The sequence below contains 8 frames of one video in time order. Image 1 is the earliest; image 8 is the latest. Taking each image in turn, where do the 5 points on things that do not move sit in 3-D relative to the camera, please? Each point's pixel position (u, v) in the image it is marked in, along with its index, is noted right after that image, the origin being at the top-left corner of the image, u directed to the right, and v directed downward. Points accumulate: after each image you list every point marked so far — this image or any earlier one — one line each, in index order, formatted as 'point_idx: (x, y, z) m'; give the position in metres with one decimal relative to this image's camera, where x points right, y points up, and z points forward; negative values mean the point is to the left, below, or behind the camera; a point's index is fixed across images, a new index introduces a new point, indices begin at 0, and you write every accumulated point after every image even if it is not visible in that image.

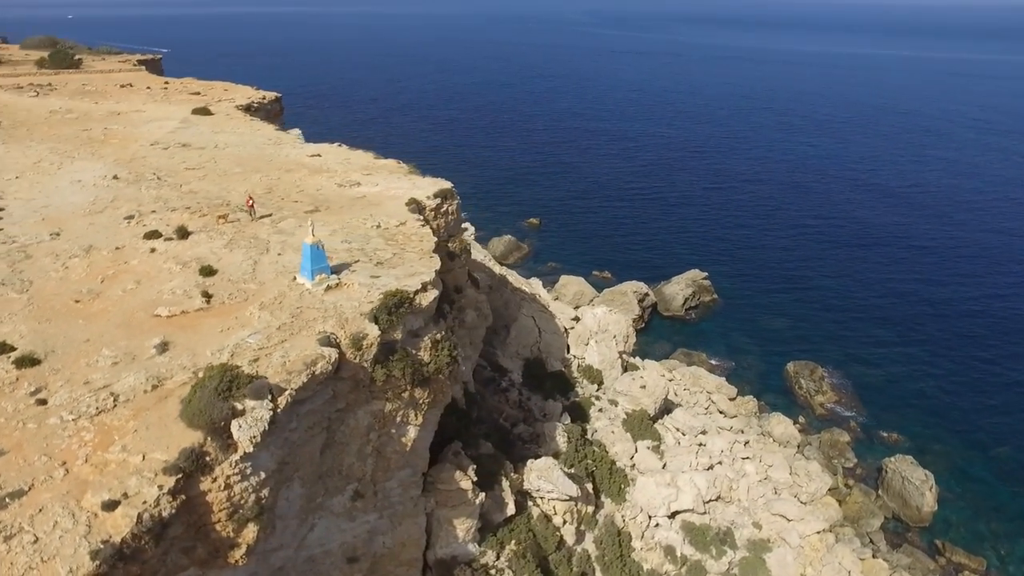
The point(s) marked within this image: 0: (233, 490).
0: (-4.8, -3.4, +12.8) m
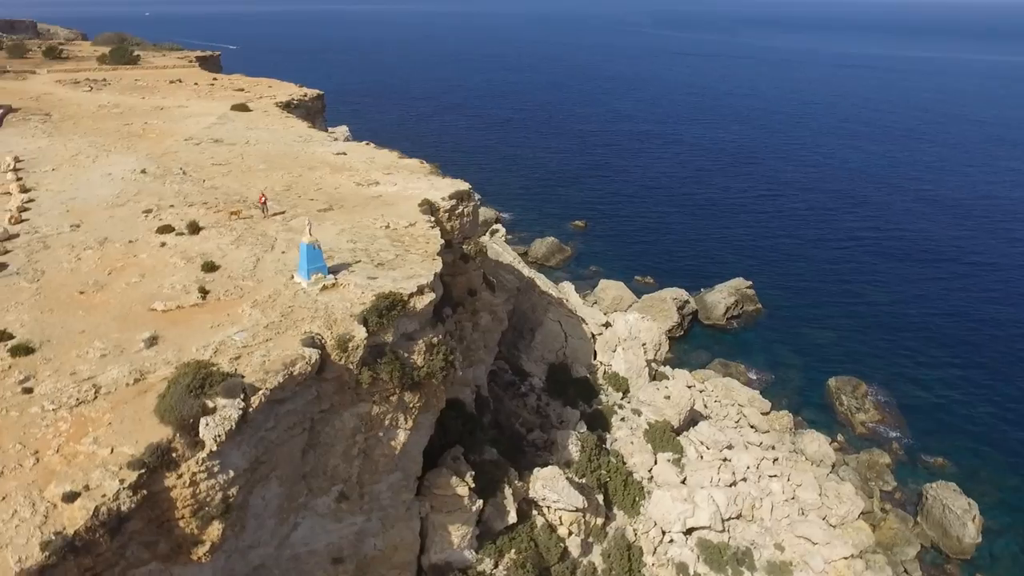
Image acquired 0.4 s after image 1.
0: (-5.4, -3.4, +12.9) m
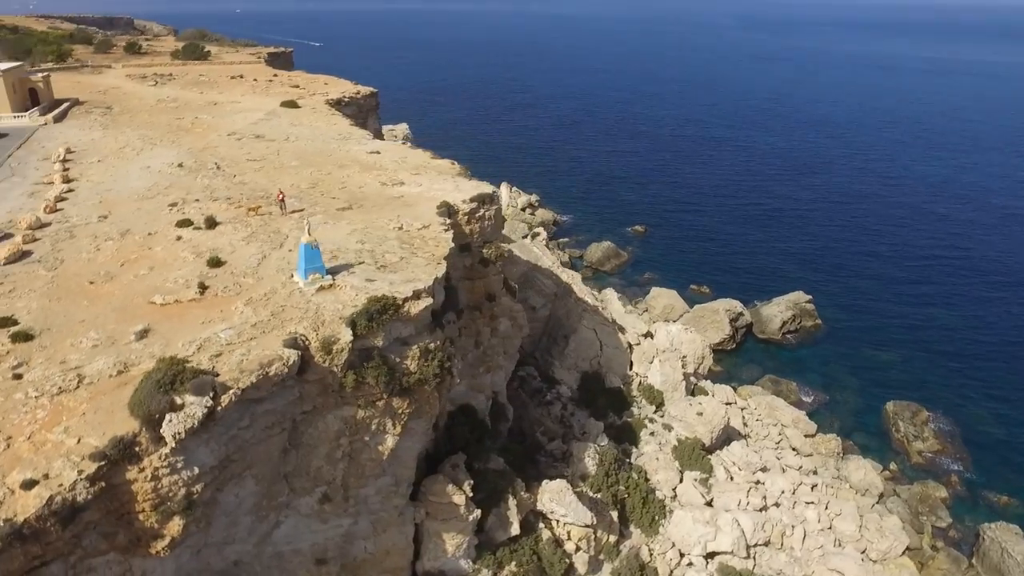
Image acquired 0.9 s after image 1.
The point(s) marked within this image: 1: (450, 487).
0: (-6.1, -3.4, +13.0) m
1: (-1.7, -5.3, +20.0) m
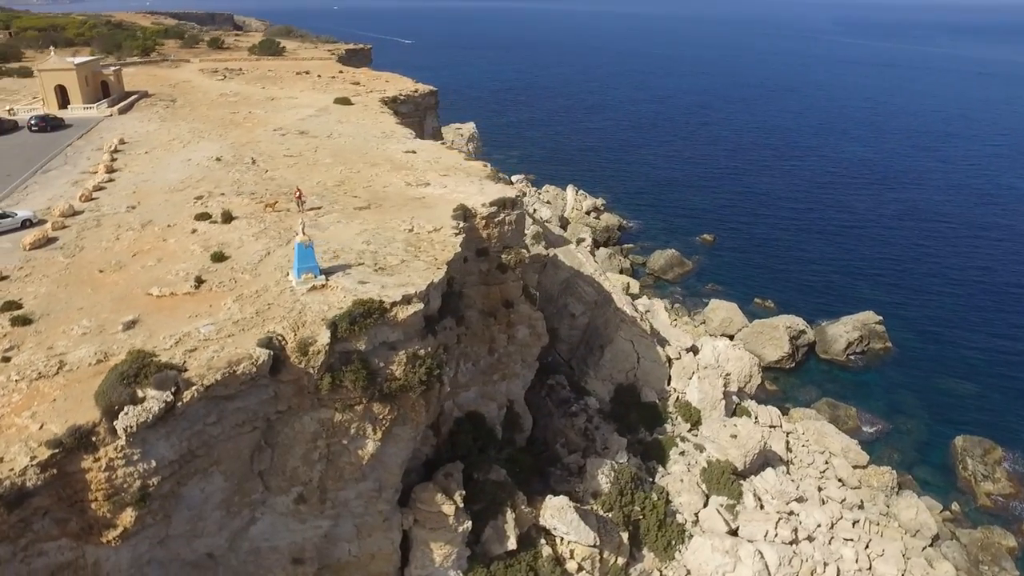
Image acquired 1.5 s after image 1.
0: (-7.0, -3.3, +13.2) m
1: (-1.9, -5.5, +19.6) m
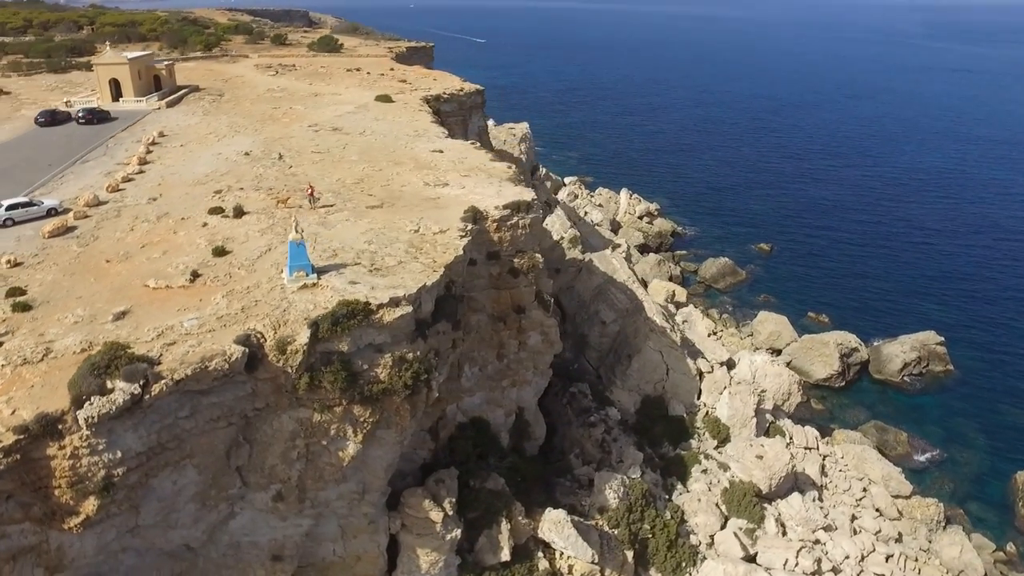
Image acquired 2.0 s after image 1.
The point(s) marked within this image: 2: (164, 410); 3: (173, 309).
0: (-7.8, -3.1, +13.4) m
1: (-2.2, -5.5, +19.4) m
2: (-6.7, -2.4, +14.4) m
3: (-7.5, -0.5, +16.6) m
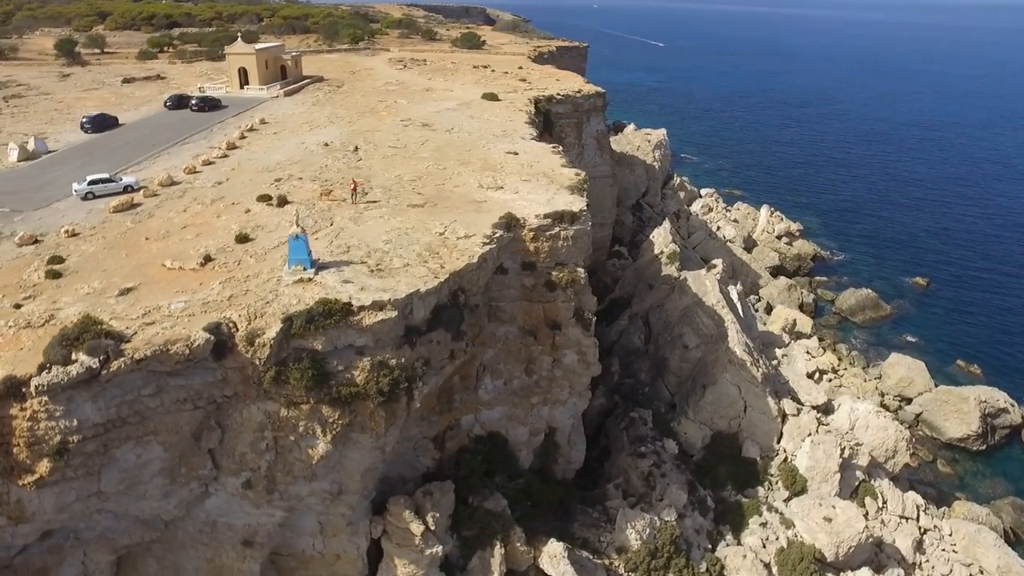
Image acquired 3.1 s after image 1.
0: (-9.1, -2.6, +14.3) m
1: (-2.6, -5.7, +18.9) m
2: (-7.8, -2.0, +15.1) m
3: (-7.9, 0.0, +17.4) m
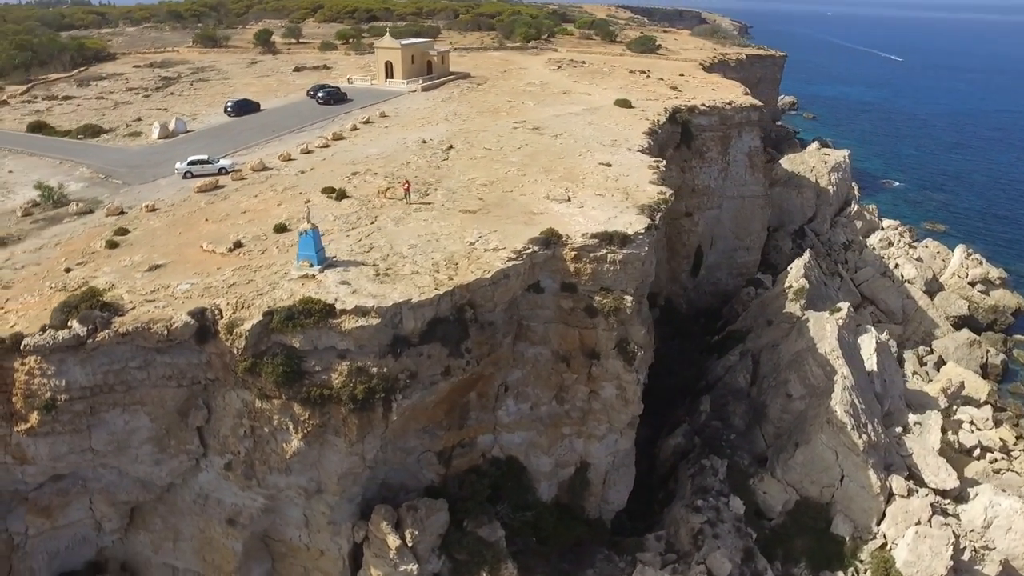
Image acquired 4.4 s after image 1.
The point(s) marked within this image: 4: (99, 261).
0: (-10.1, -2.0, +15.8) m
1: (-3.1, -5.8, +18.5) m
2: (-8.6, -1.5, +16.1) m
3: (-7.9, +0.4, +18.3) m
4: (-10.6, +0.7, +19.3) m
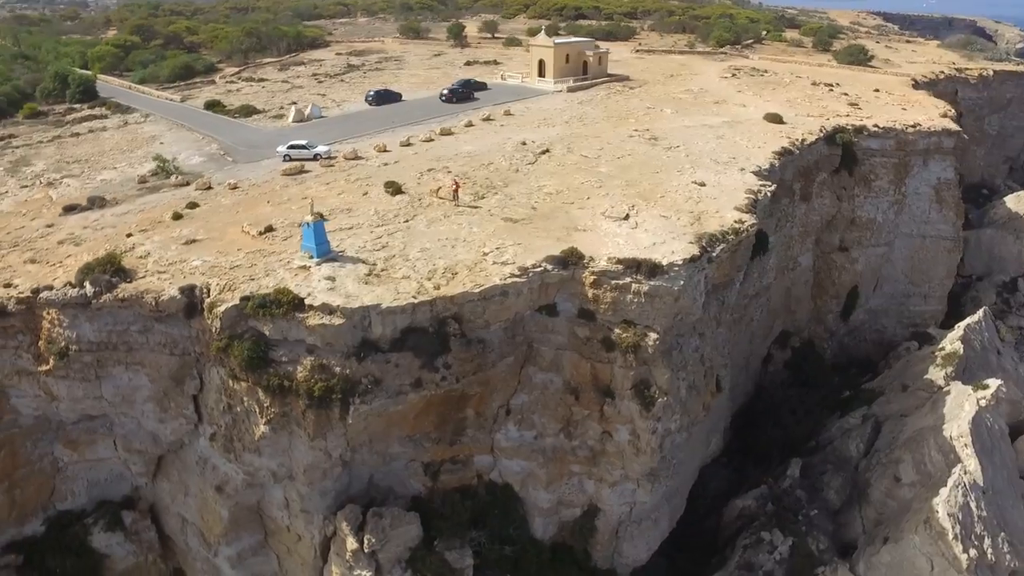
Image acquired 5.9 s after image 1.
0: (-11.0, -1.0, +17.8) m
1: (-4.0, -5.8, +18.3) m
2: (-9.4, -0.7, +17.6) m
3: (-7.7, +1.0, +19.5) m
4: (-10.0, +1.7, +21.2) m
